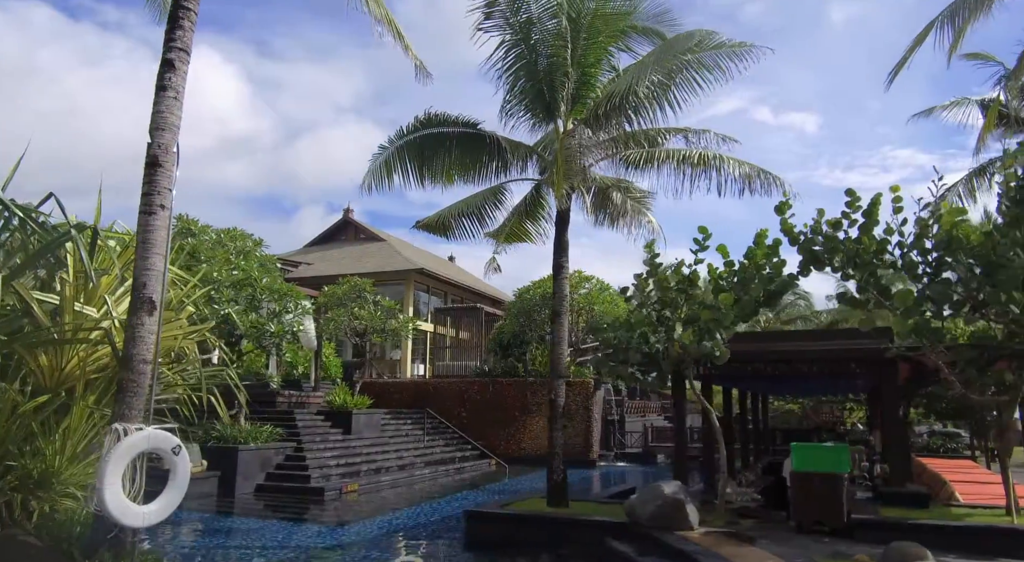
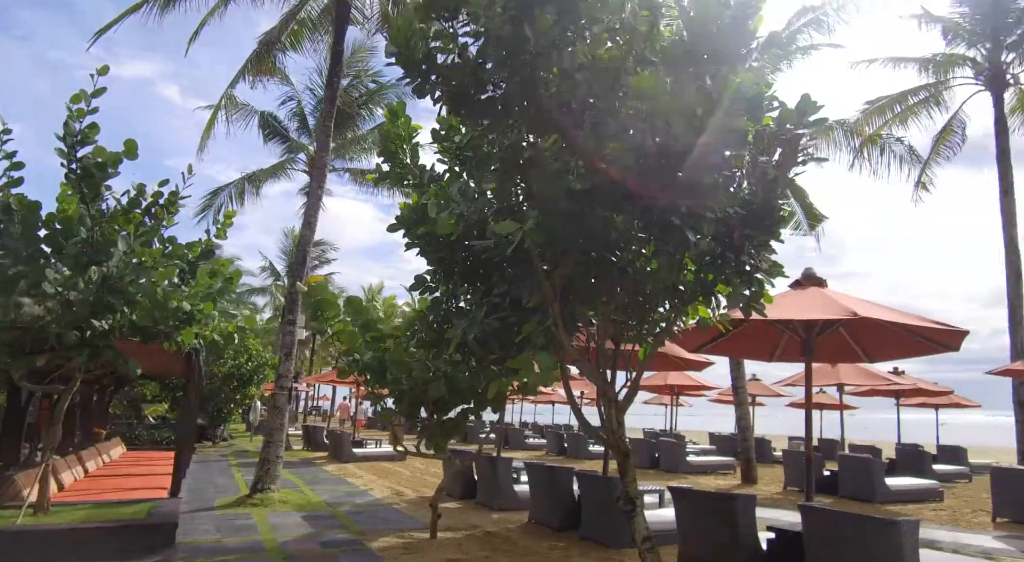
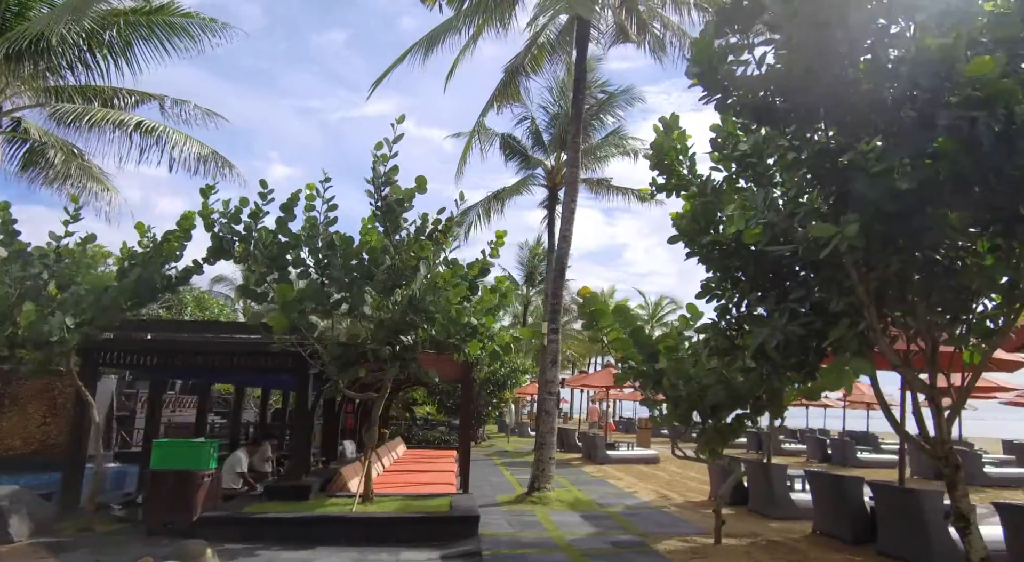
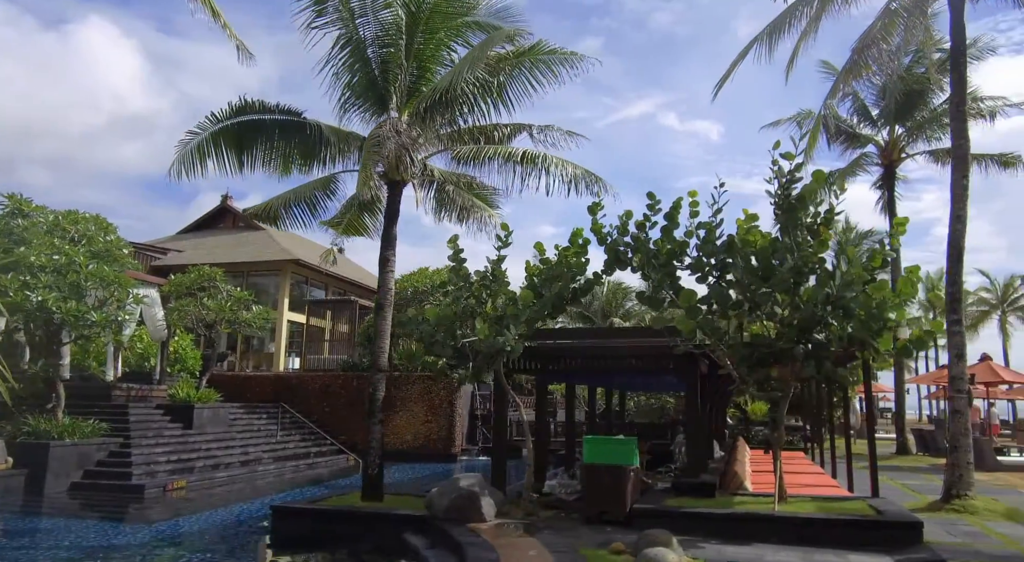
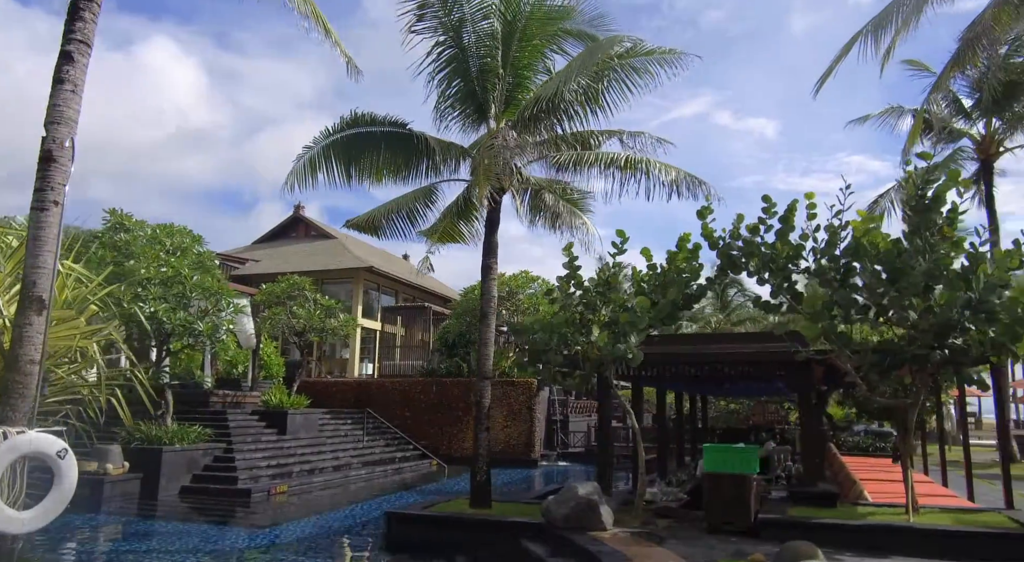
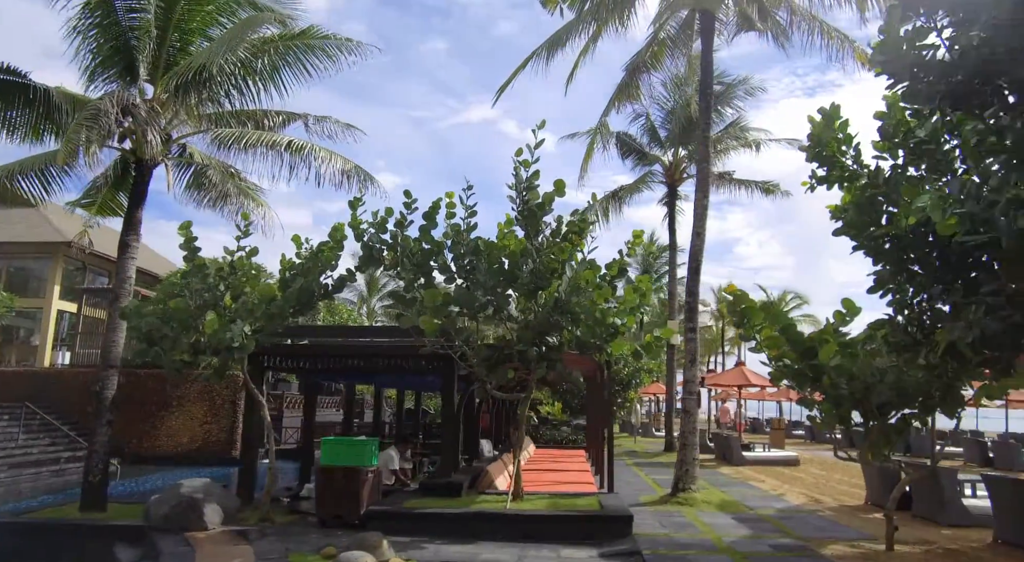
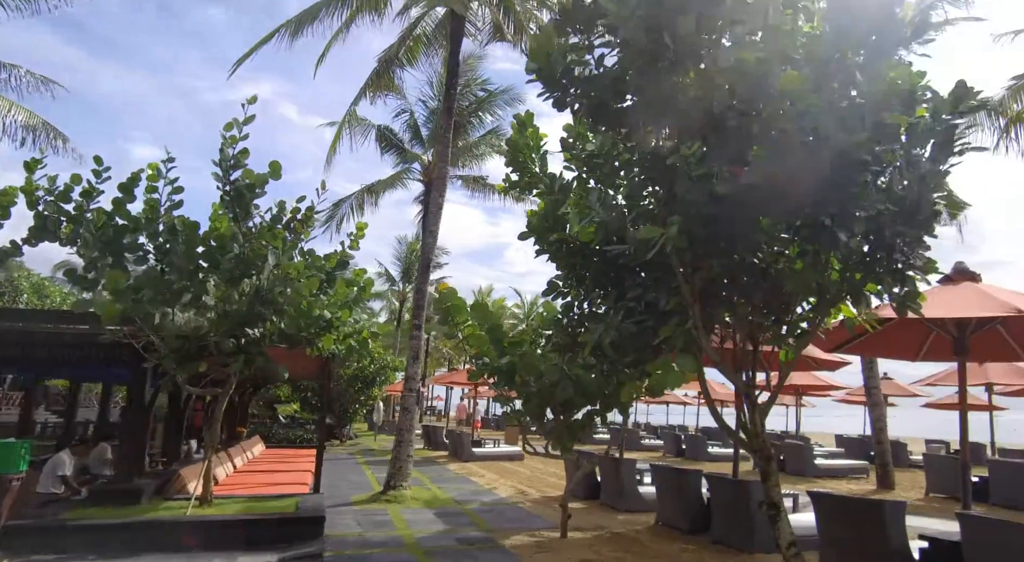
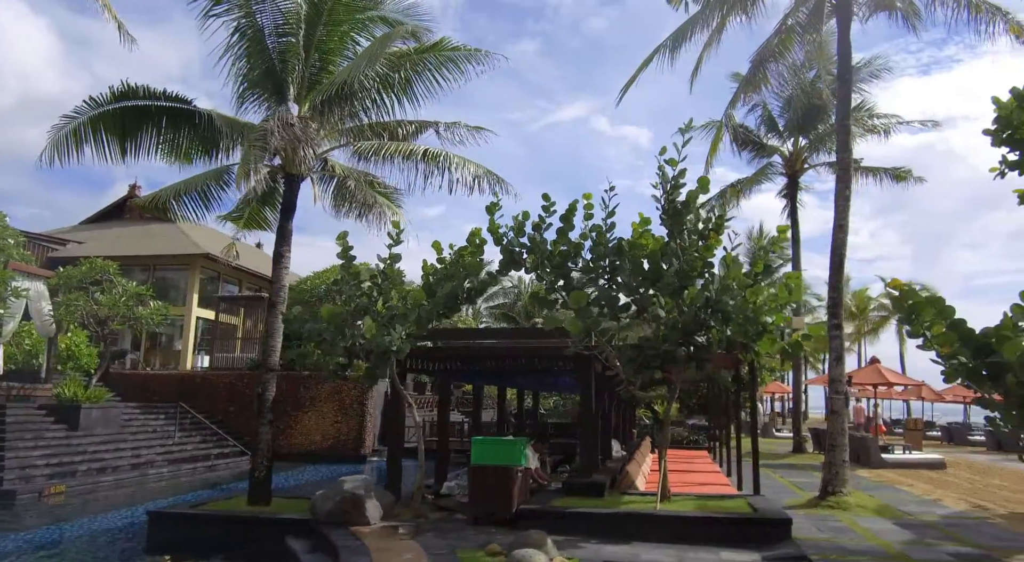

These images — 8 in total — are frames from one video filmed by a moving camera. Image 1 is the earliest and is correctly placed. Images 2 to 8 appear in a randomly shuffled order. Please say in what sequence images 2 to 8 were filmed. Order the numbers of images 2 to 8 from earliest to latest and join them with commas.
5, 4, 8, 6, 3, 7, 2
